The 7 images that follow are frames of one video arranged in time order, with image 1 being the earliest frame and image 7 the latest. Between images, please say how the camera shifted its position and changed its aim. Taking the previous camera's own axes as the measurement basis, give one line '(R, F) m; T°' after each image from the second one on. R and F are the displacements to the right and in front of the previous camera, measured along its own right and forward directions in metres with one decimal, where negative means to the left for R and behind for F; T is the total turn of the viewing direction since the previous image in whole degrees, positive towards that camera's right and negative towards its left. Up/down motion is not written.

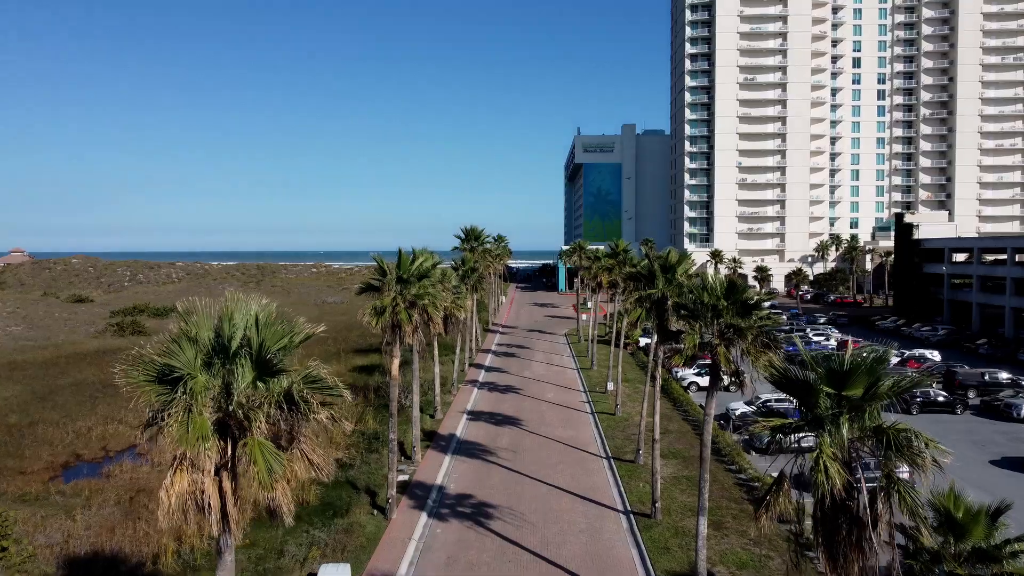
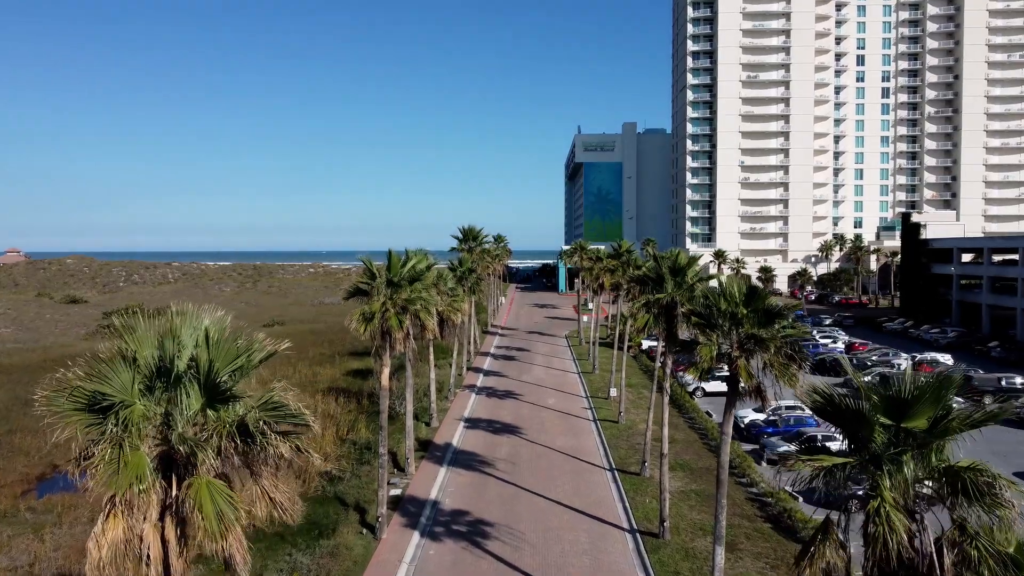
(0.0, +1.1) m; 0°
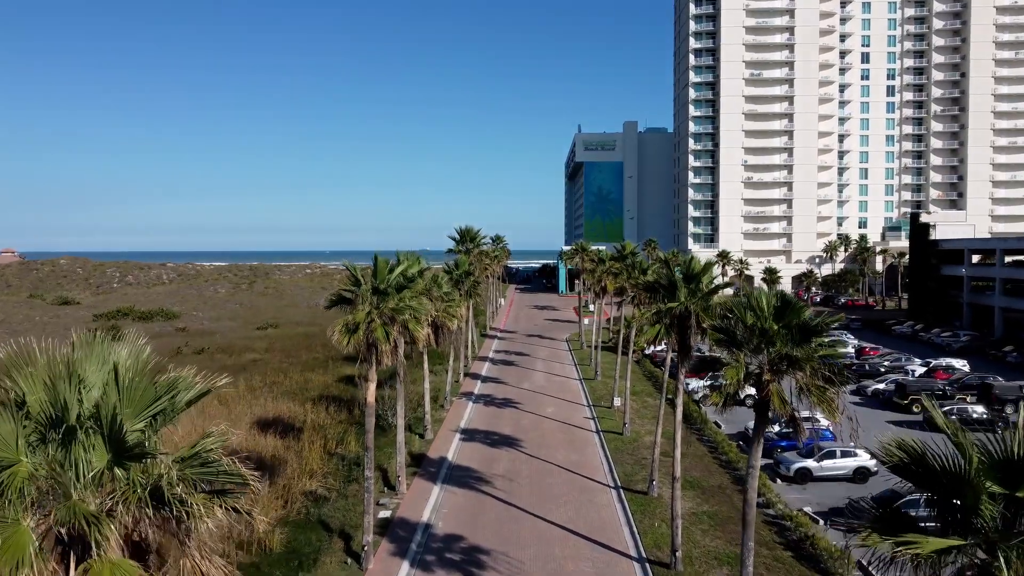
(0.0, +1.3) m; 0°
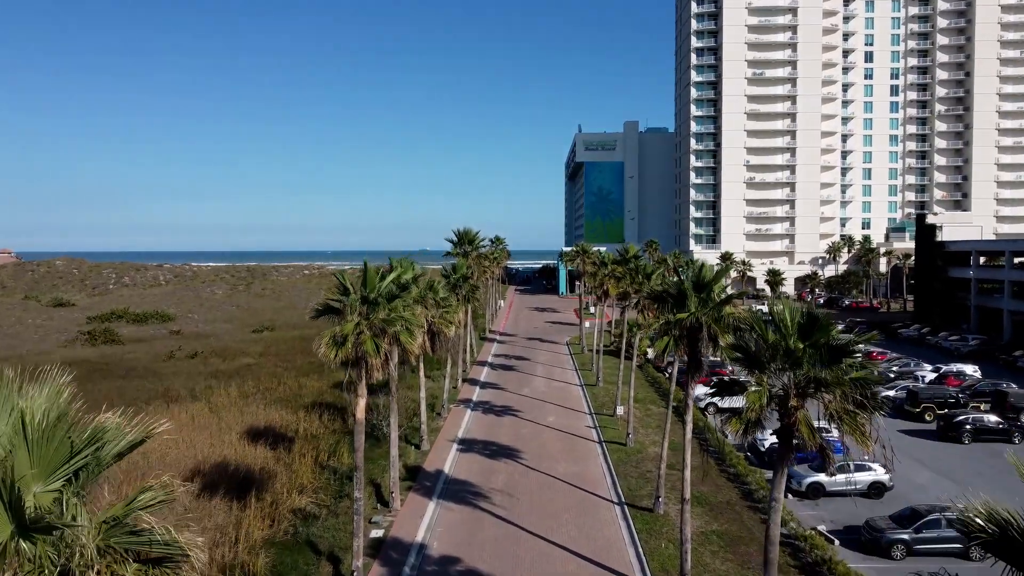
(0.0, +0.9) m; 0°
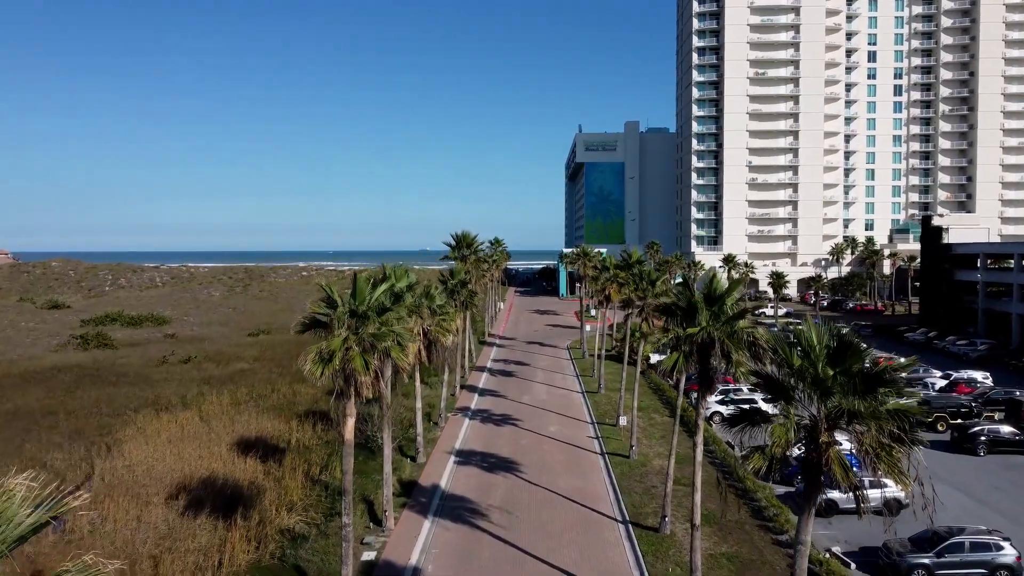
(0.0, +0.8) m; 0°
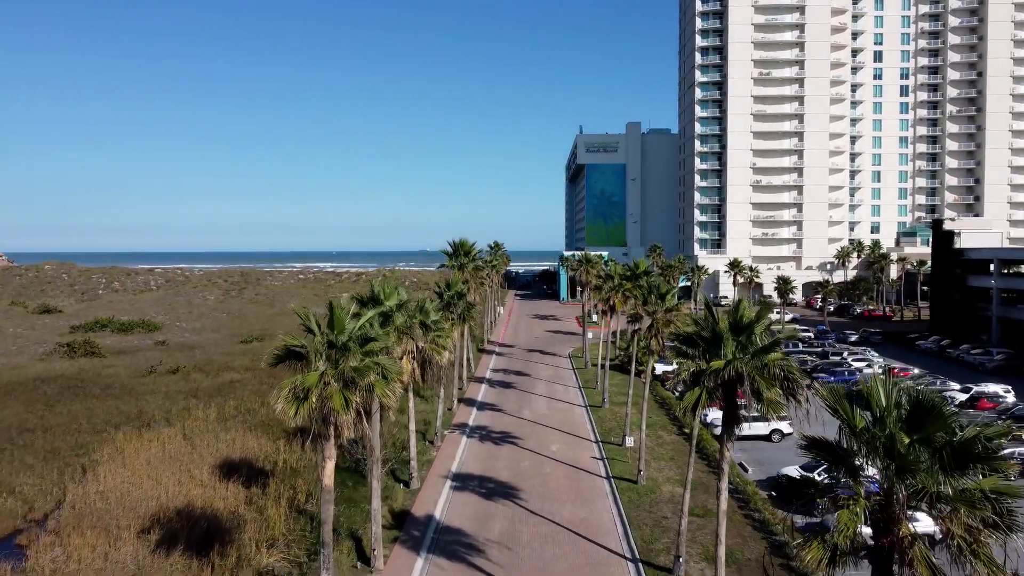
(0.0, +1.4) m; 0°
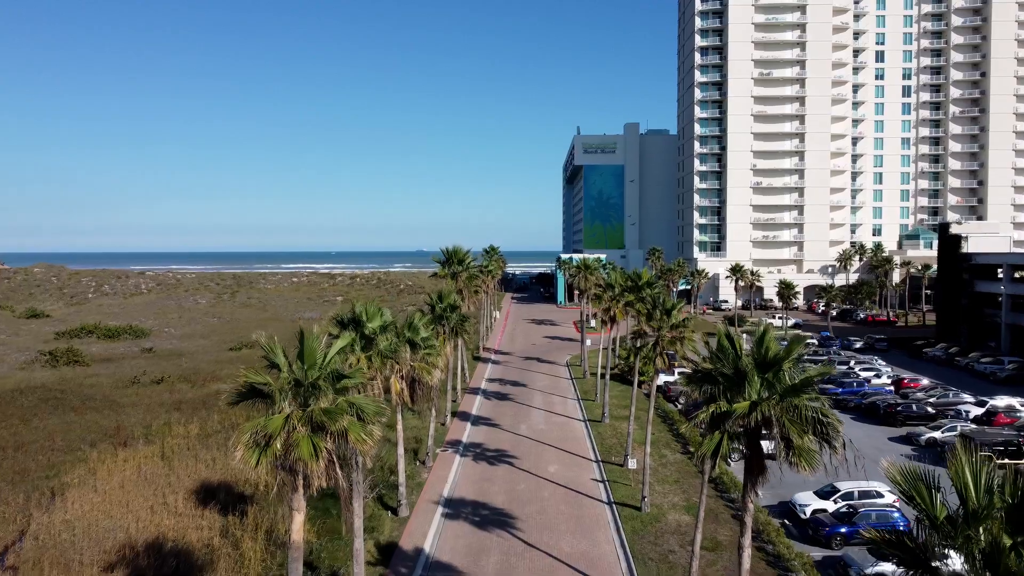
(+0.1, +1.4) m; 0°
